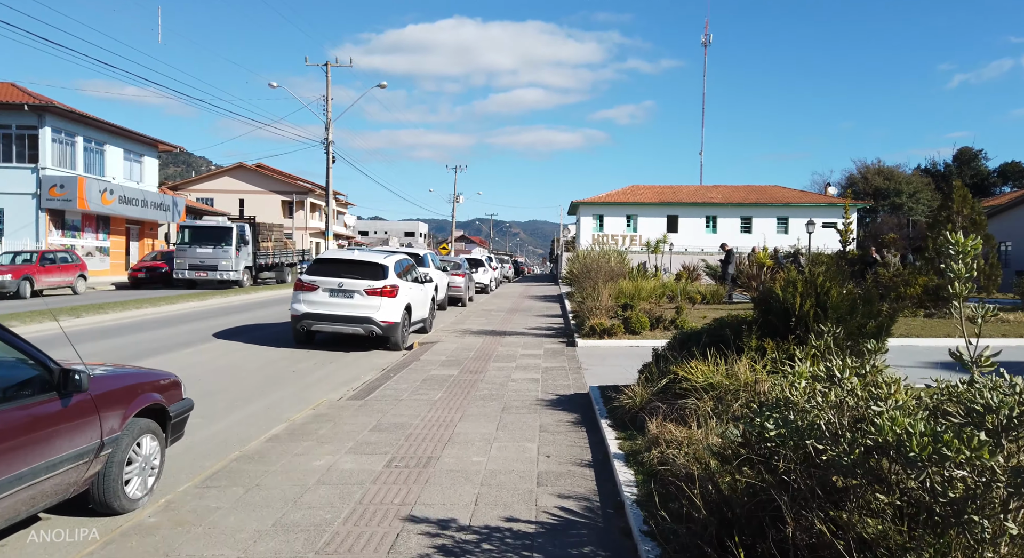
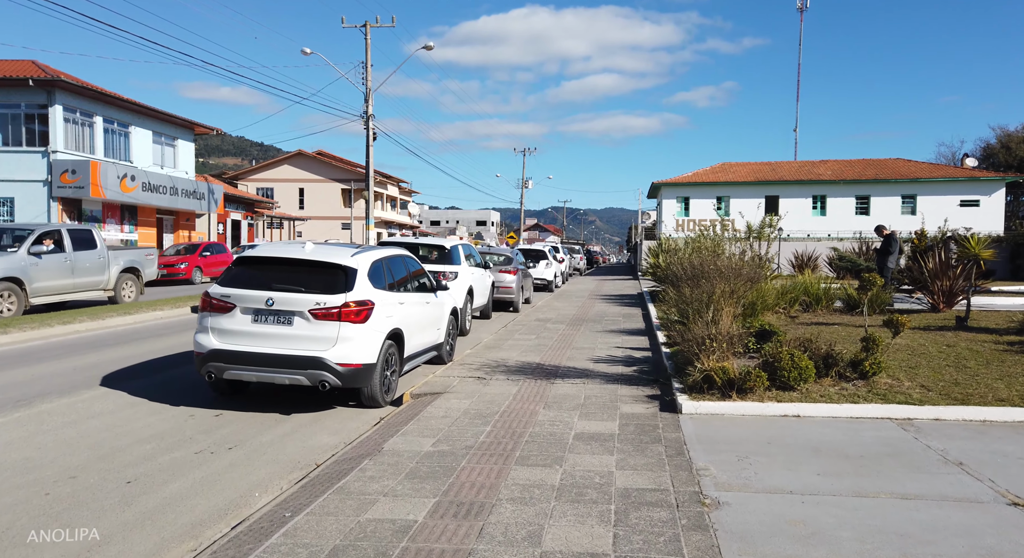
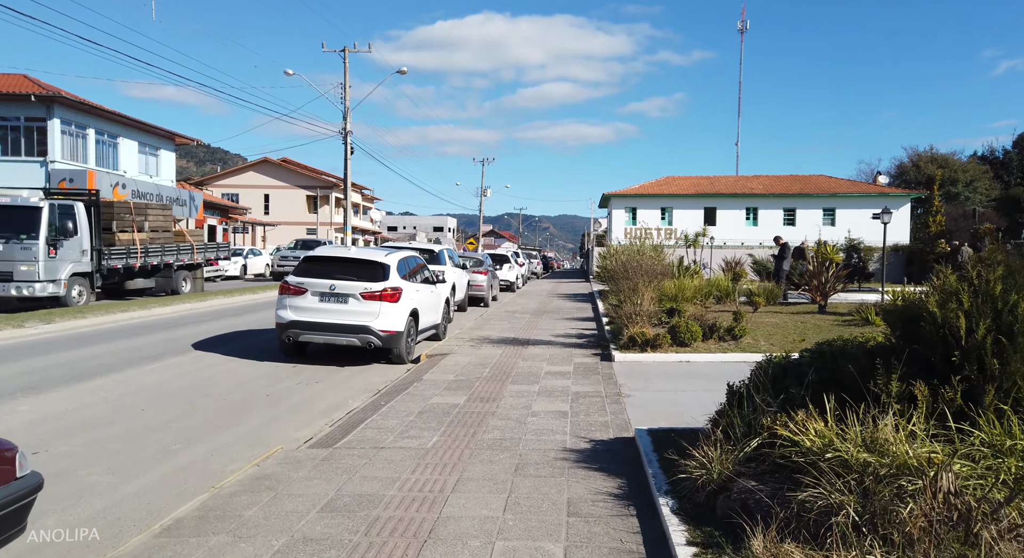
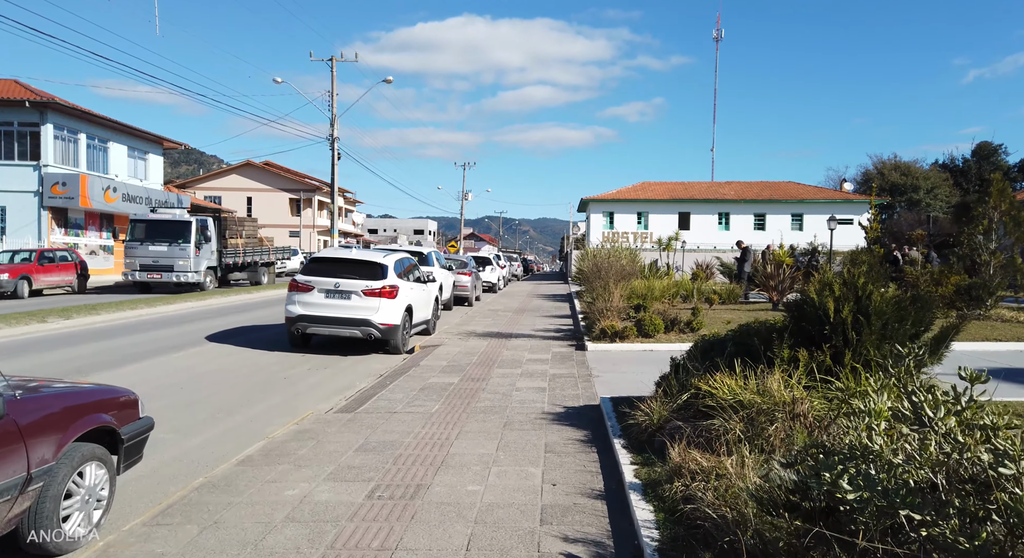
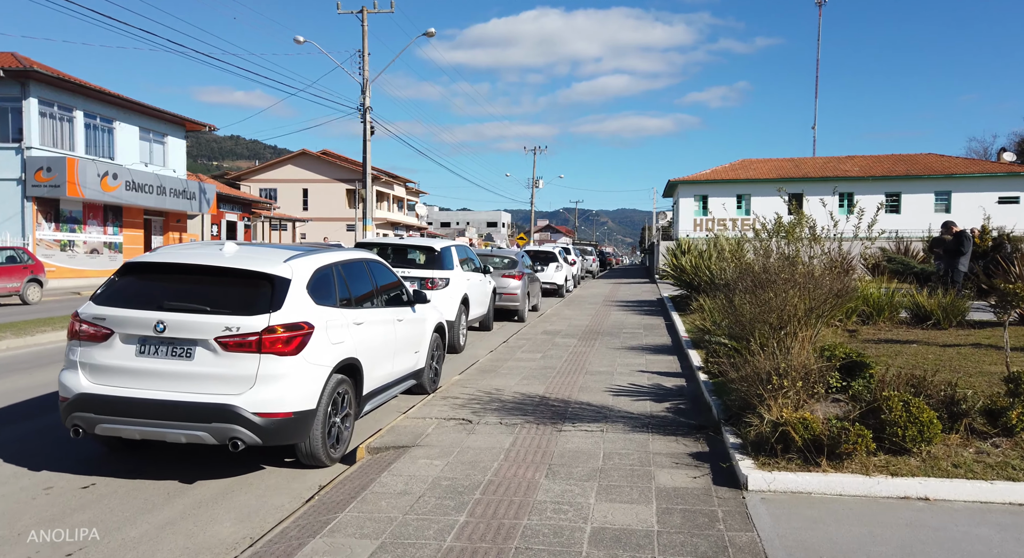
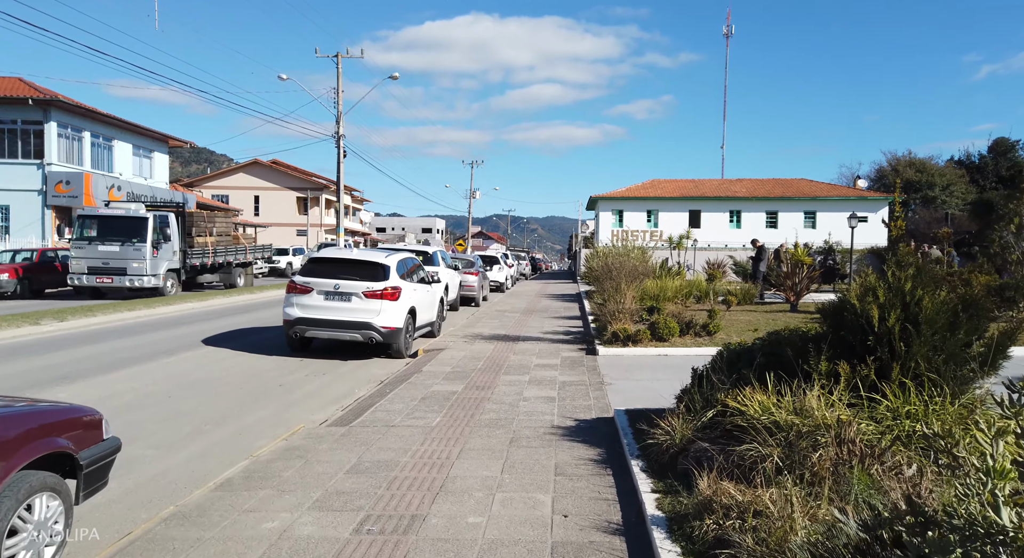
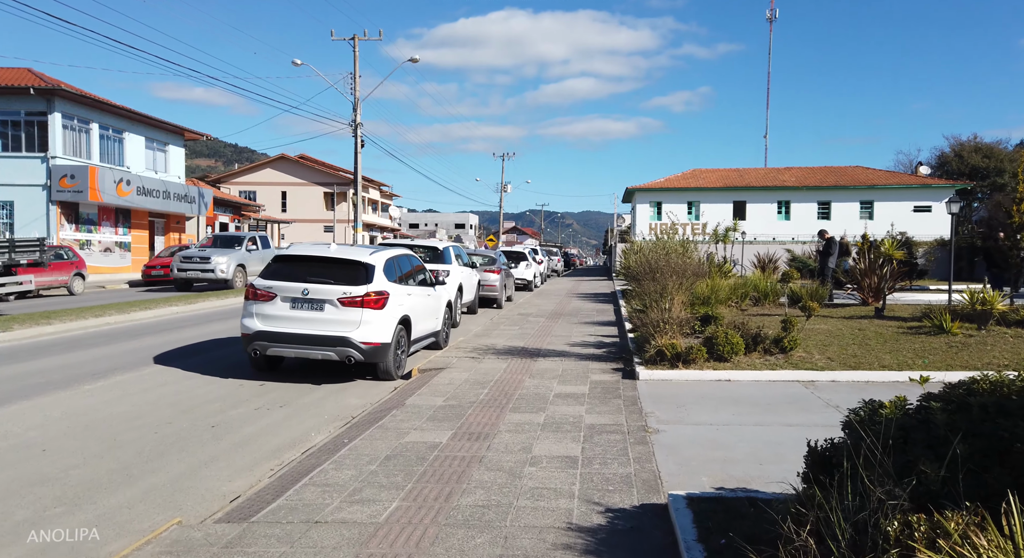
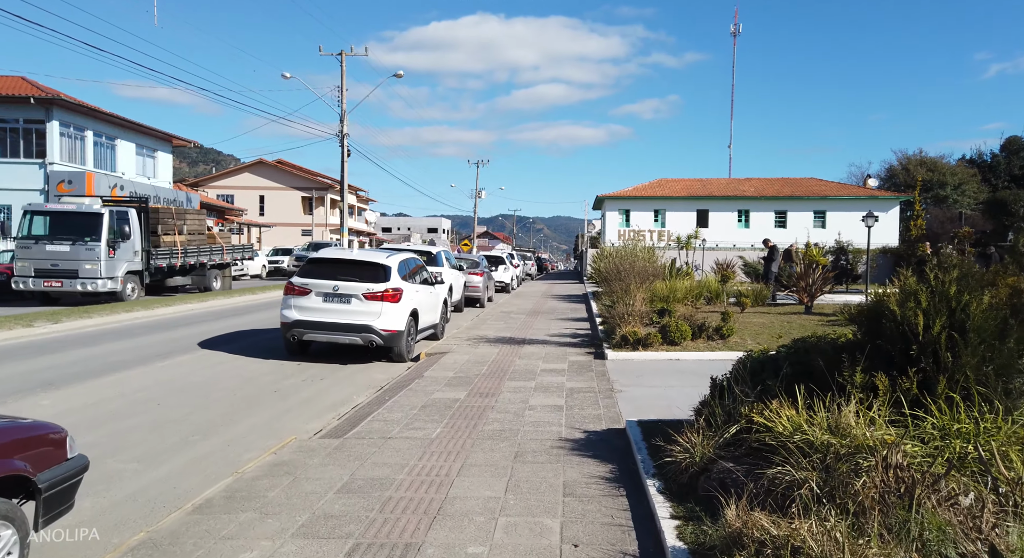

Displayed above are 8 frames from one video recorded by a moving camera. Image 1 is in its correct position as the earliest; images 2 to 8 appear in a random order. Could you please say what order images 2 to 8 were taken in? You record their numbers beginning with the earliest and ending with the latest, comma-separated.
4, 6, 8, 3, 7, 2, 5
